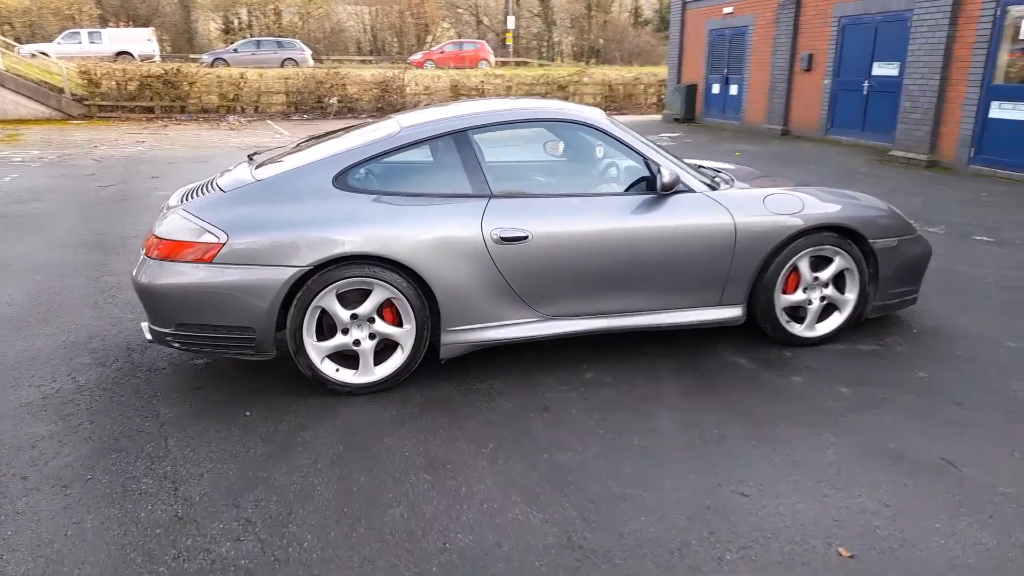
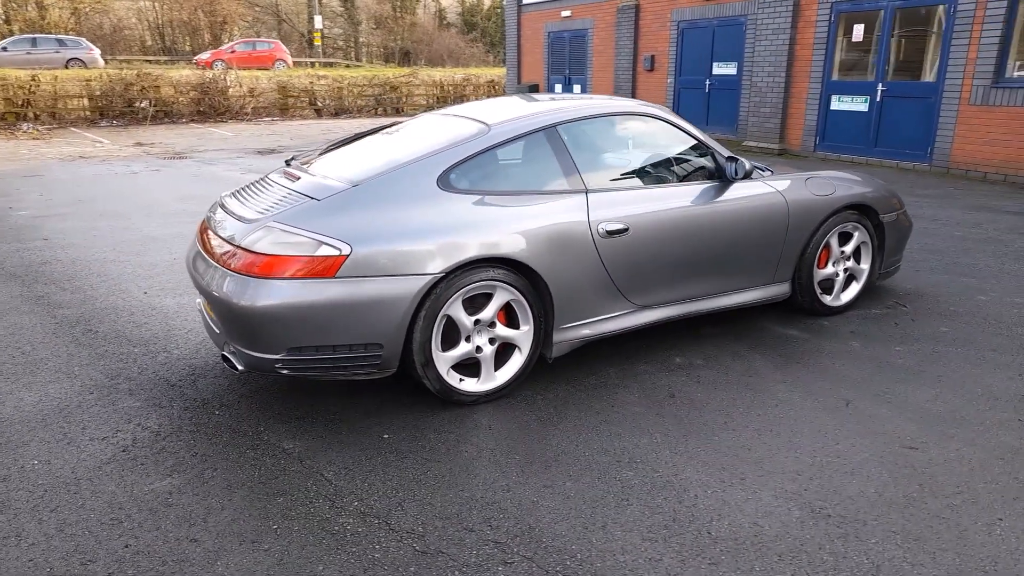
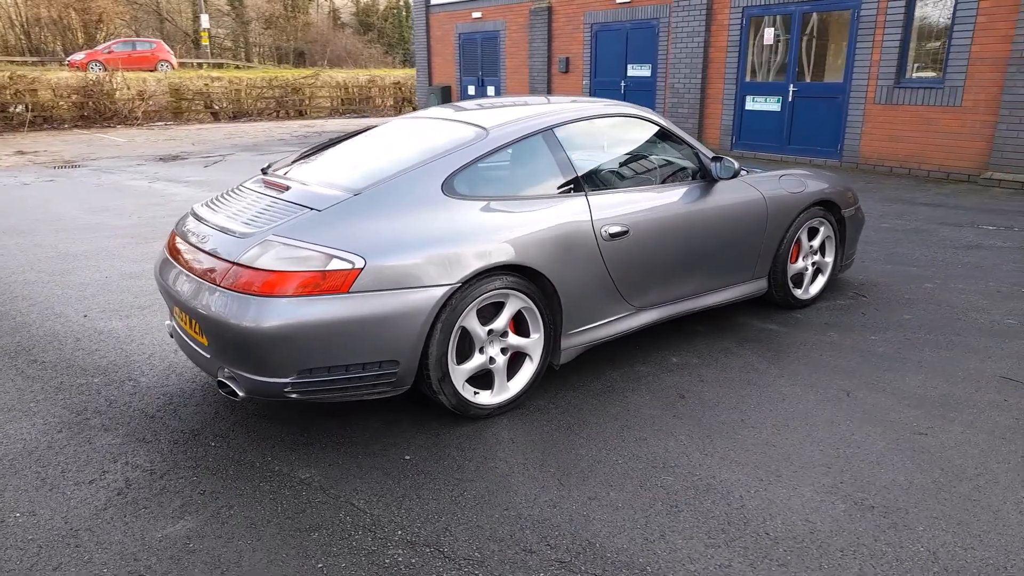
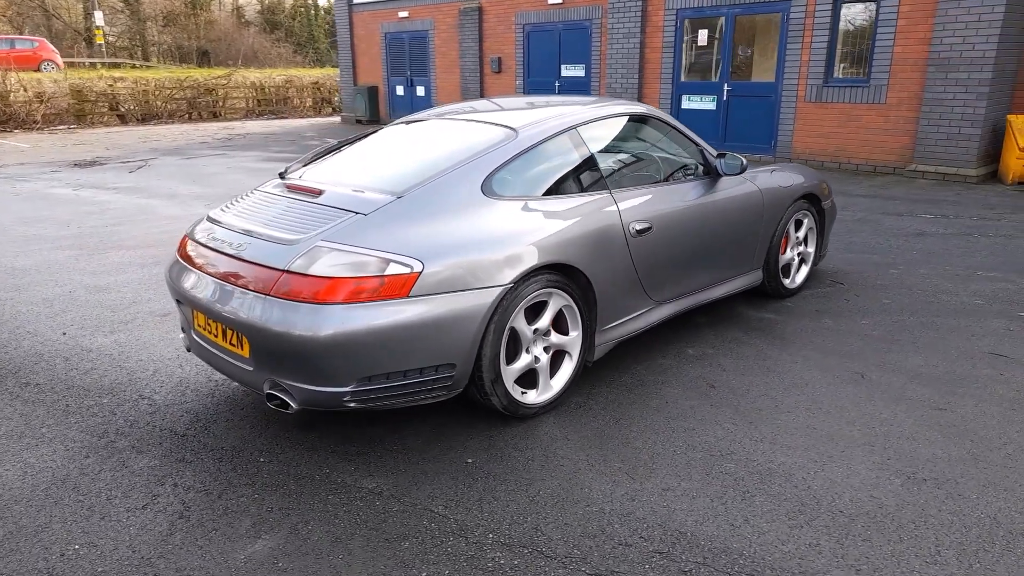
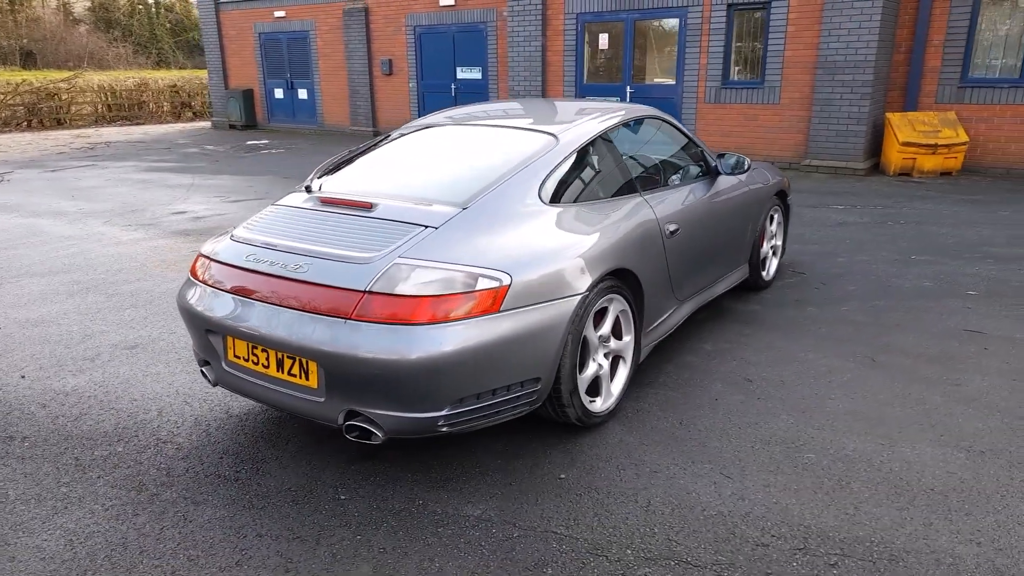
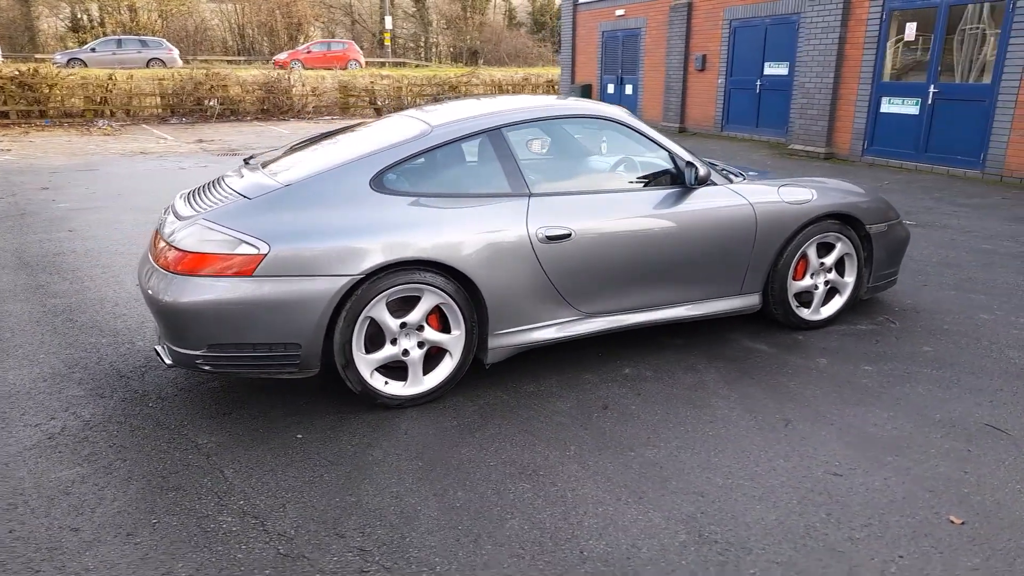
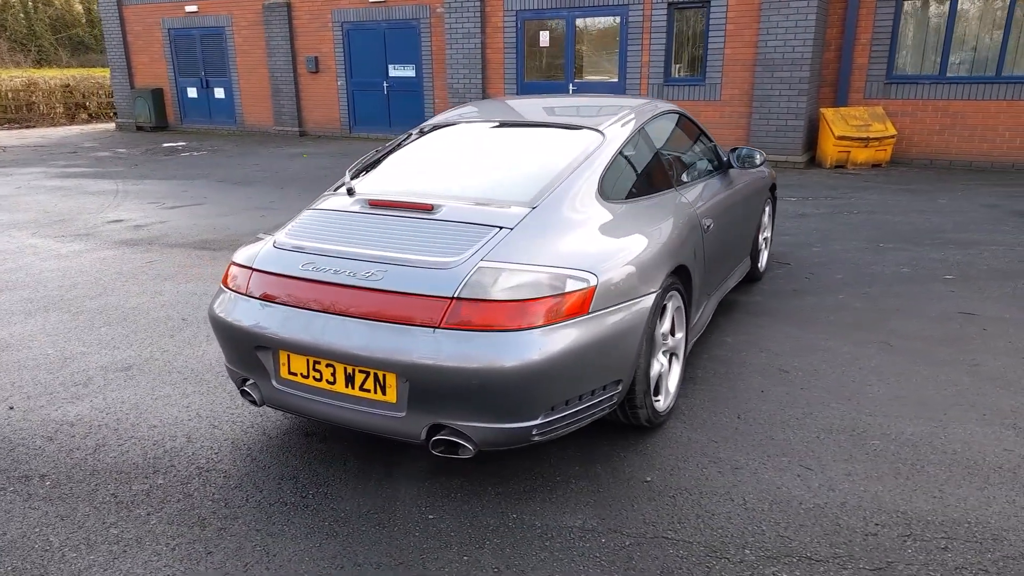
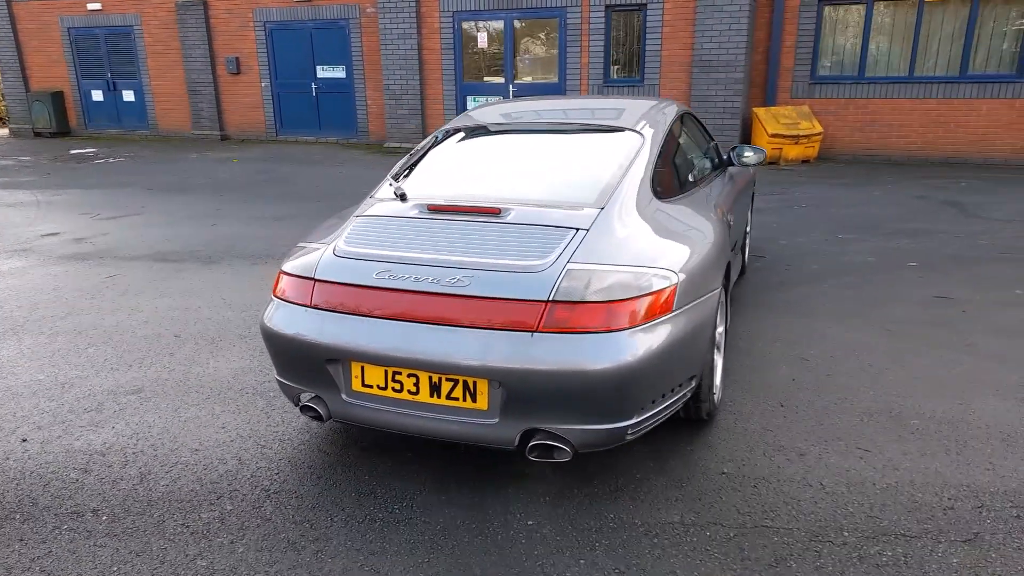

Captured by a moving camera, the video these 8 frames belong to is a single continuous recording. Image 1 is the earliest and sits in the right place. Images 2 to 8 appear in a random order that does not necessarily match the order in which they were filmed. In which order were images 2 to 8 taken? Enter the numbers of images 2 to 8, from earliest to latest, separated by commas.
6, 2, 3, 4, 5, 7, 8
